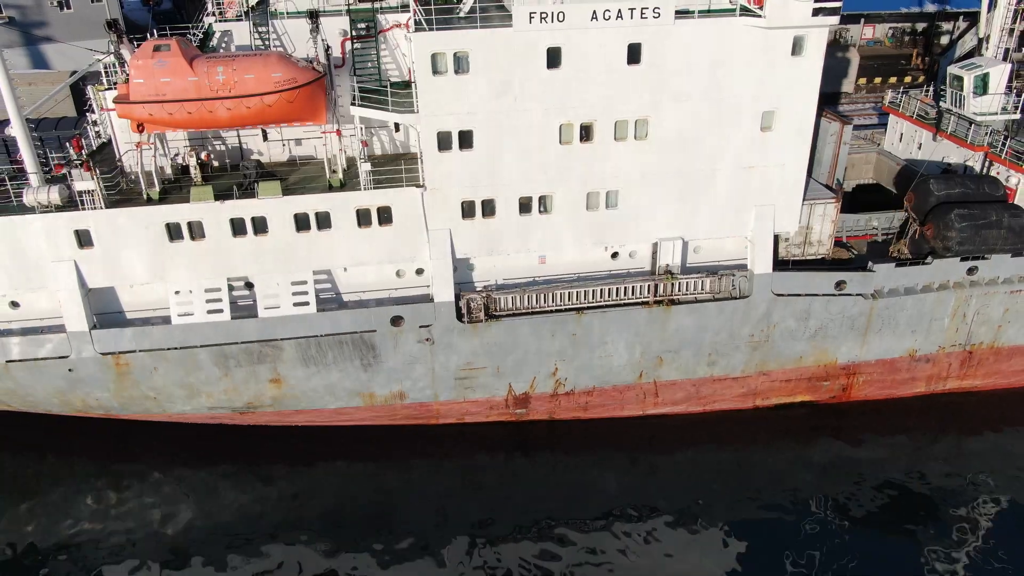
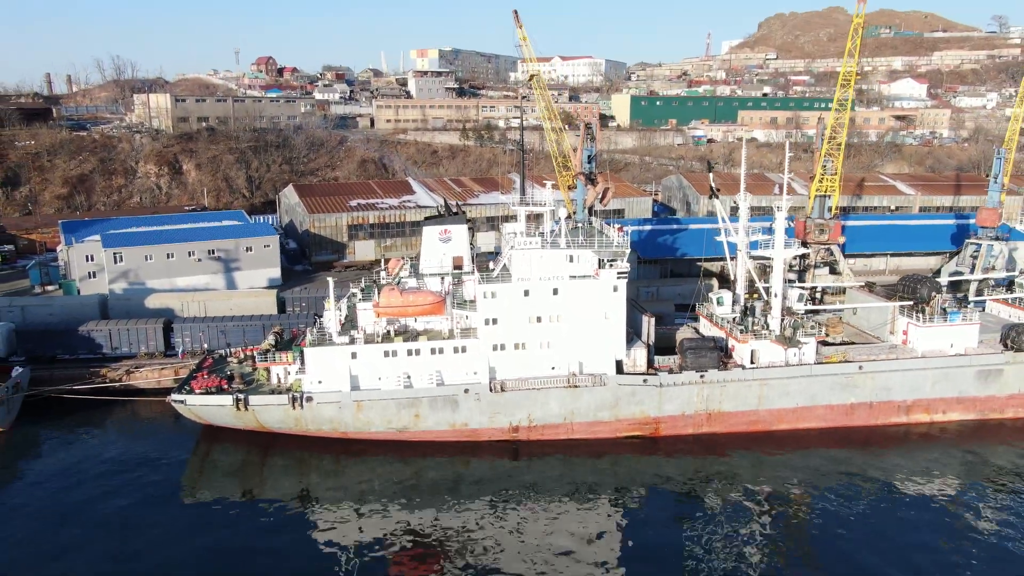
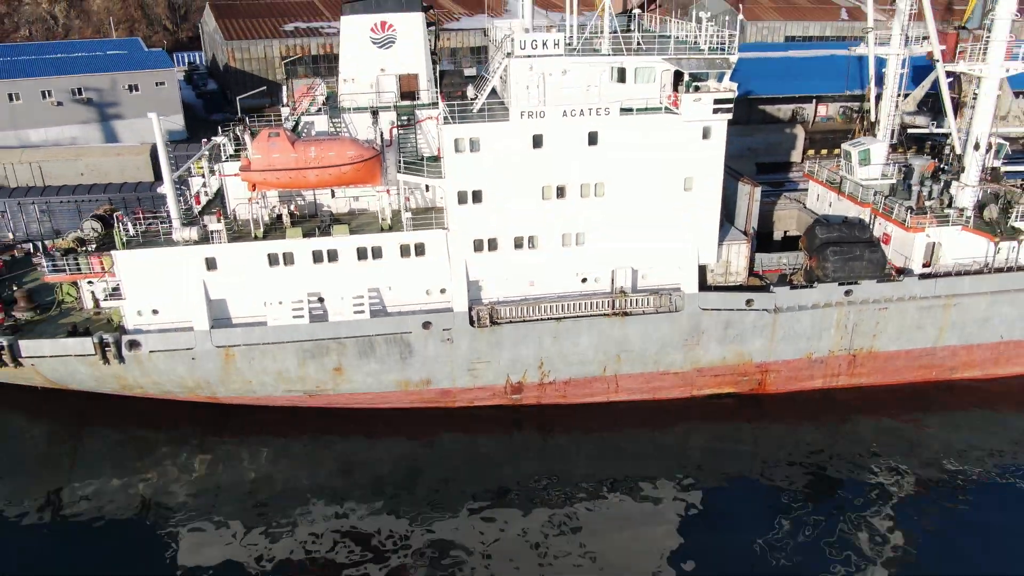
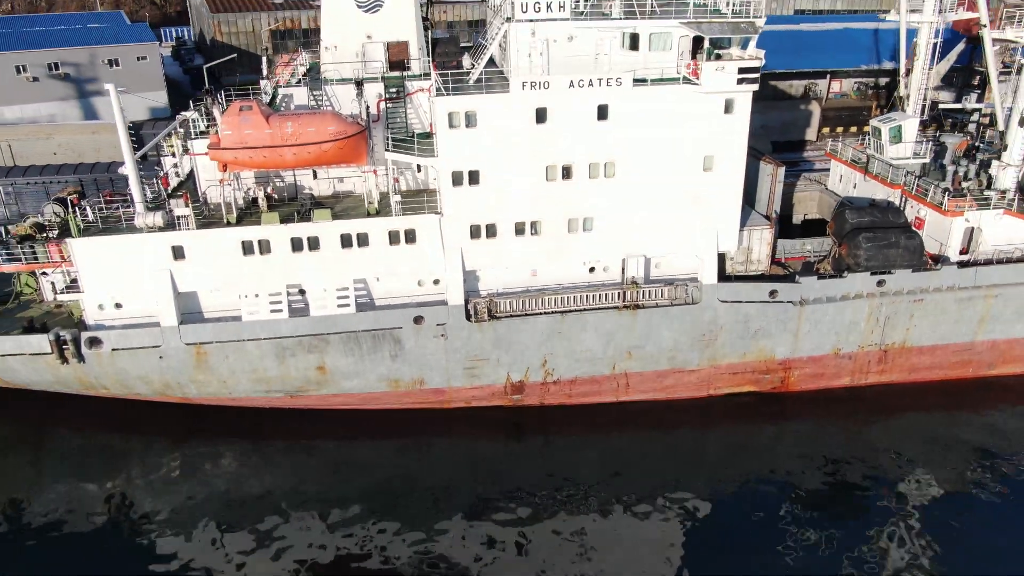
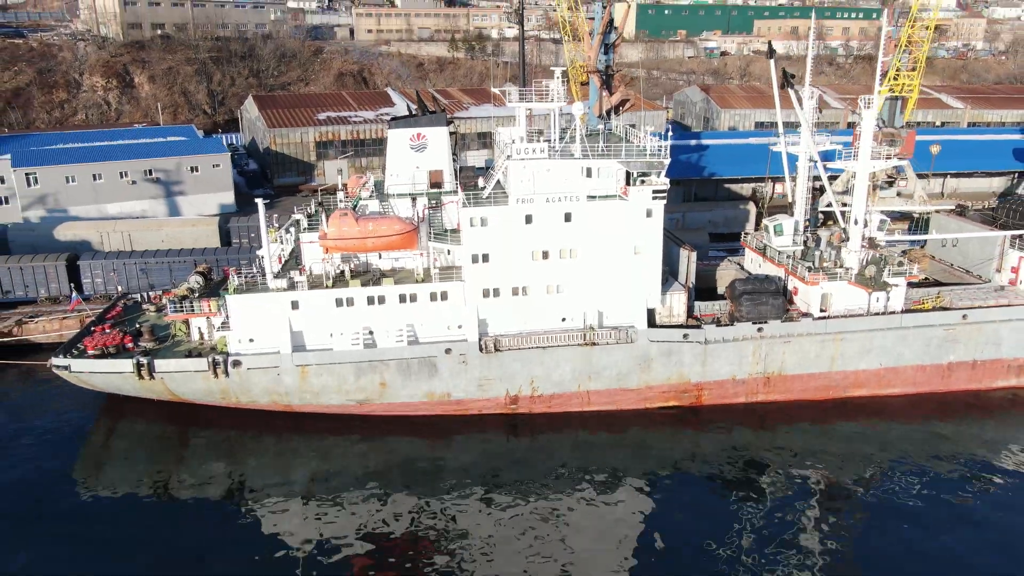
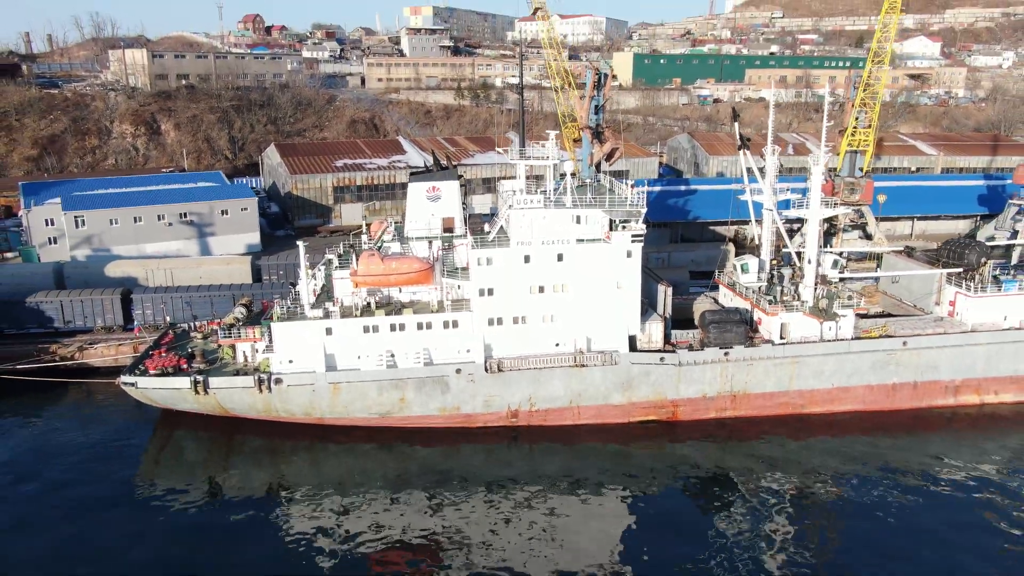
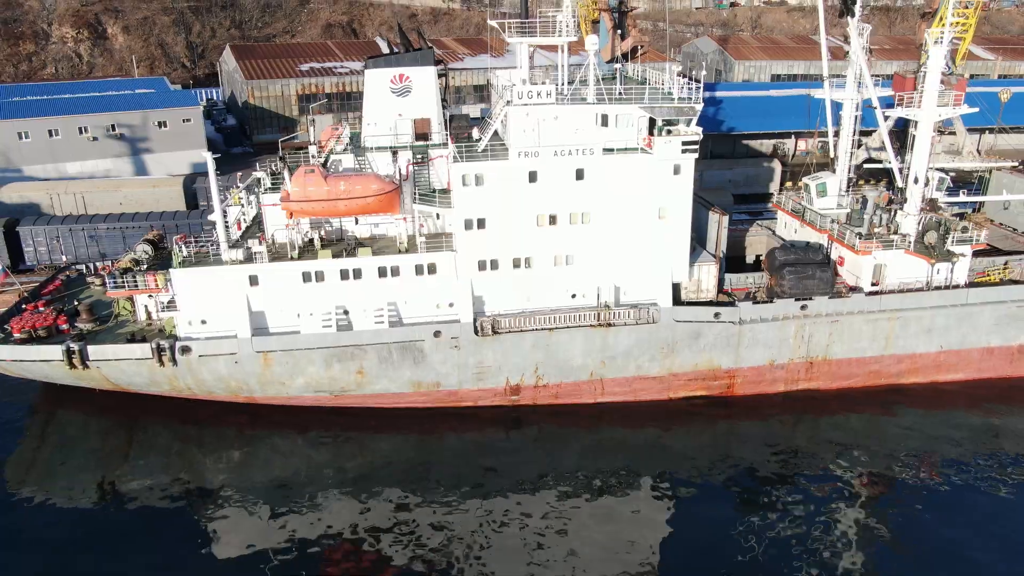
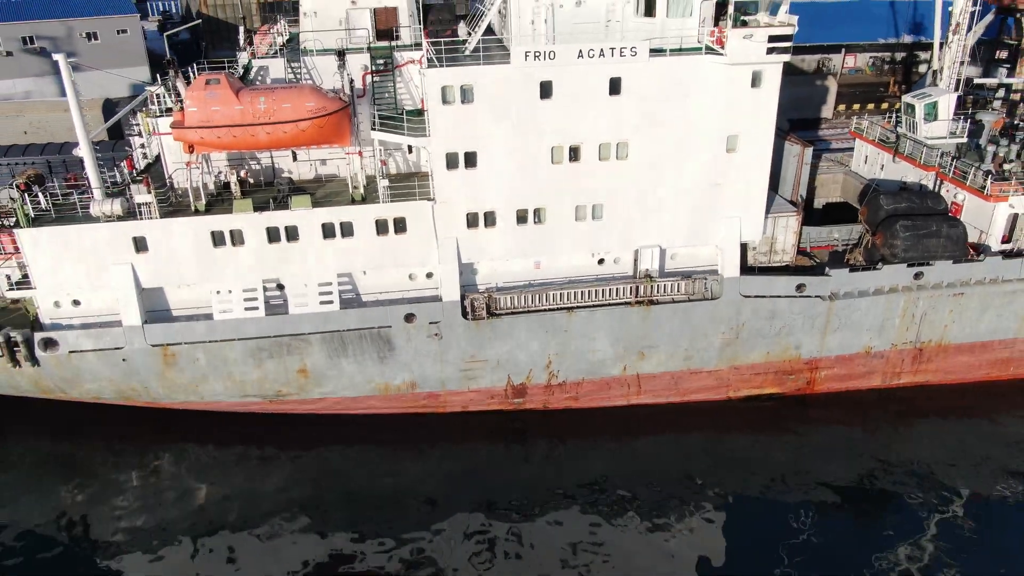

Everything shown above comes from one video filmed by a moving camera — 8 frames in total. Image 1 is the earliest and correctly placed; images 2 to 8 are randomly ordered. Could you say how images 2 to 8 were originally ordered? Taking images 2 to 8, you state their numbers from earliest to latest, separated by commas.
8, 4, 3, 7, 5, 6, 2
